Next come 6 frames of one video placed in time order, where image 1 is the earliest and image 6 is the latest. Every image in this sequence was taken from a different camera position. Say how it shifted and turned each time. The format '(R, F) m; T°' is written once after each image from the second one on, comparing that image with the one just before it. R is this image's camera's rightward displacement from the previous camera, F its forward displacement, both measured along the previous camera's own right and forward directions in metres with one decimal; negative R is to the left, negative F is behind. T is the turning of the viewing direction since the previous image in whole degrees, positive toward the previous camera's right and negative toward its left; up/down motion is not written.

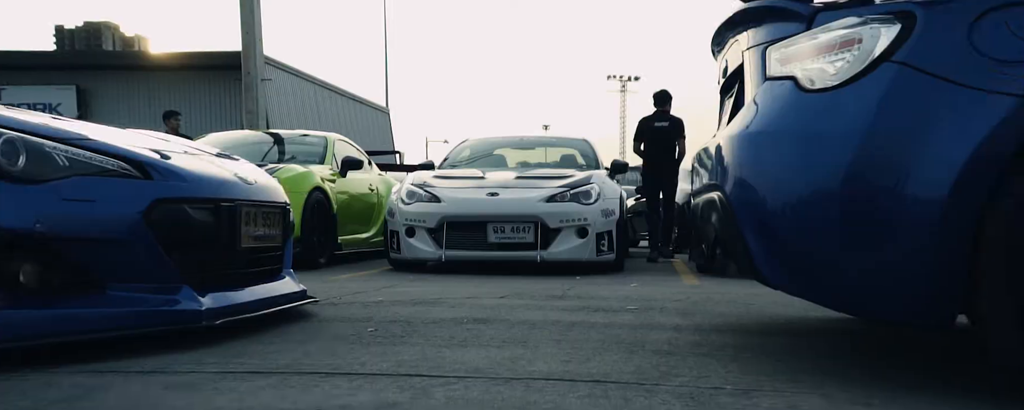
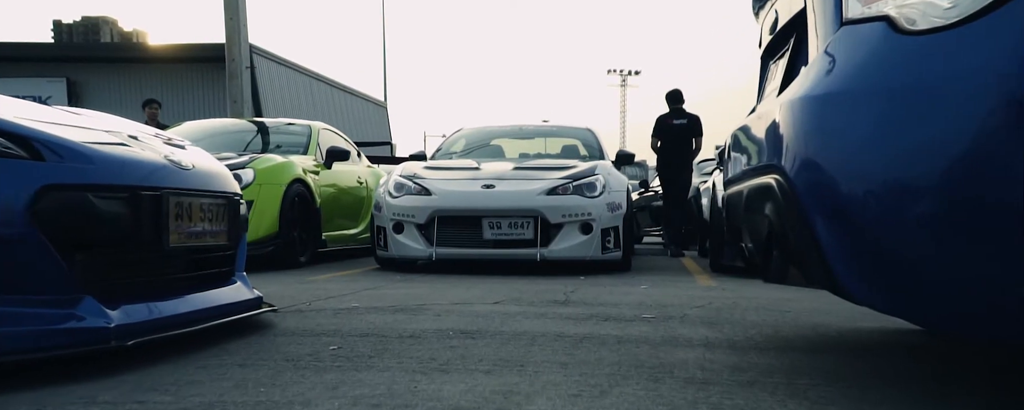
(0.0, +0.7) m; 0°
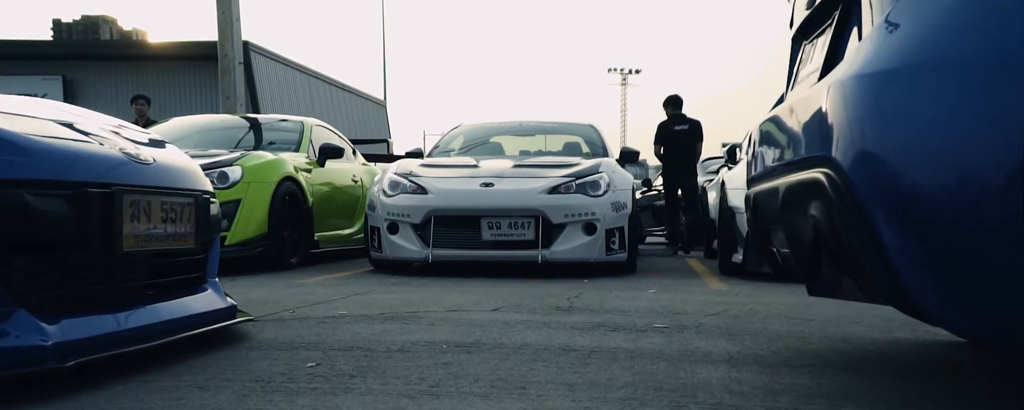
(0.0, +0.3) m; 0°
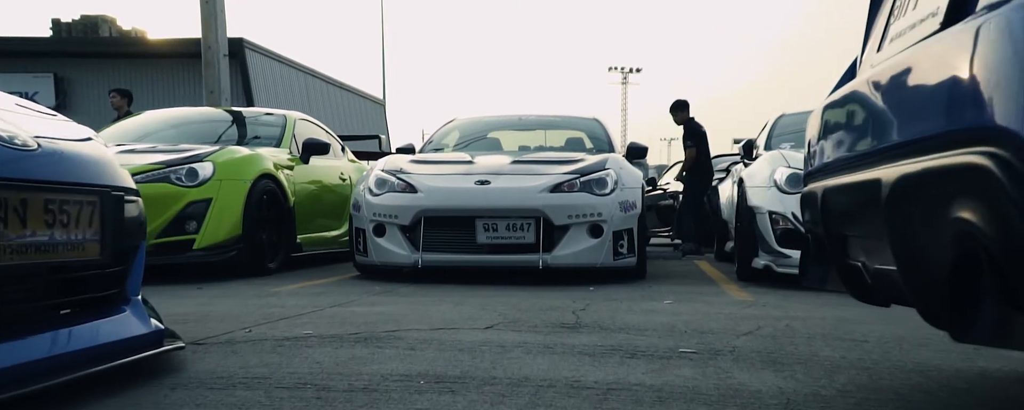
(0.0, +0.6) m; 0°
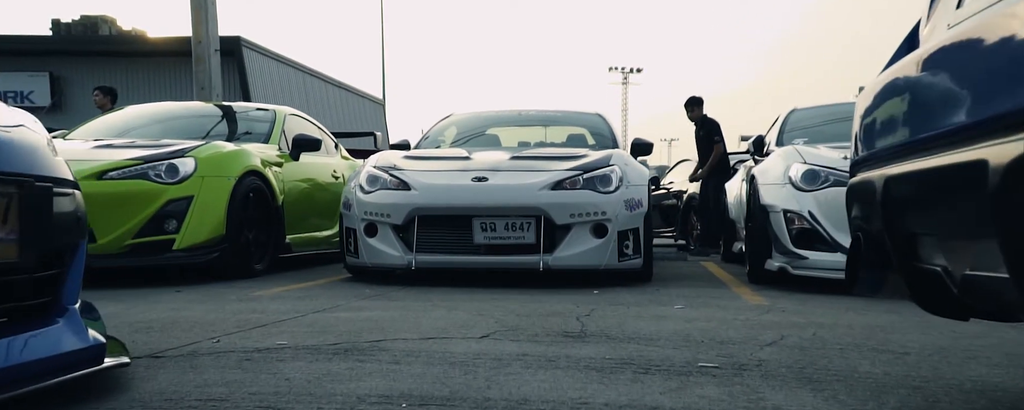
(0.0, +0.4) m; 0°
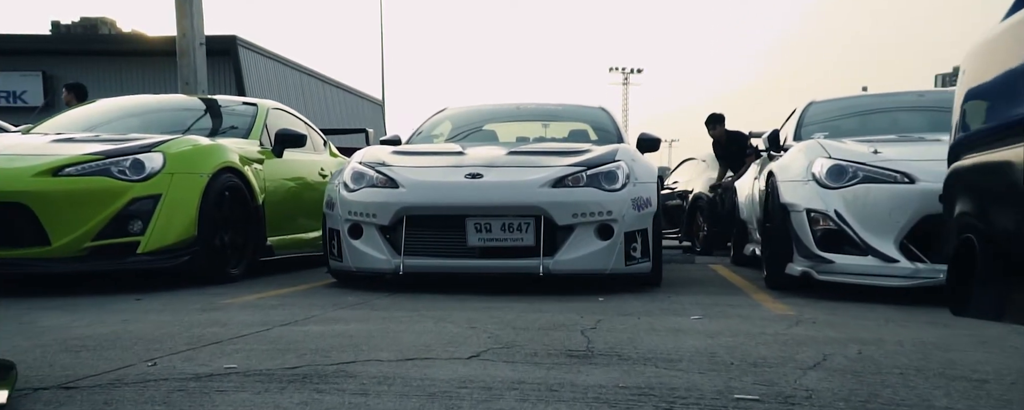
(0.0, +0.5) m; 0°
